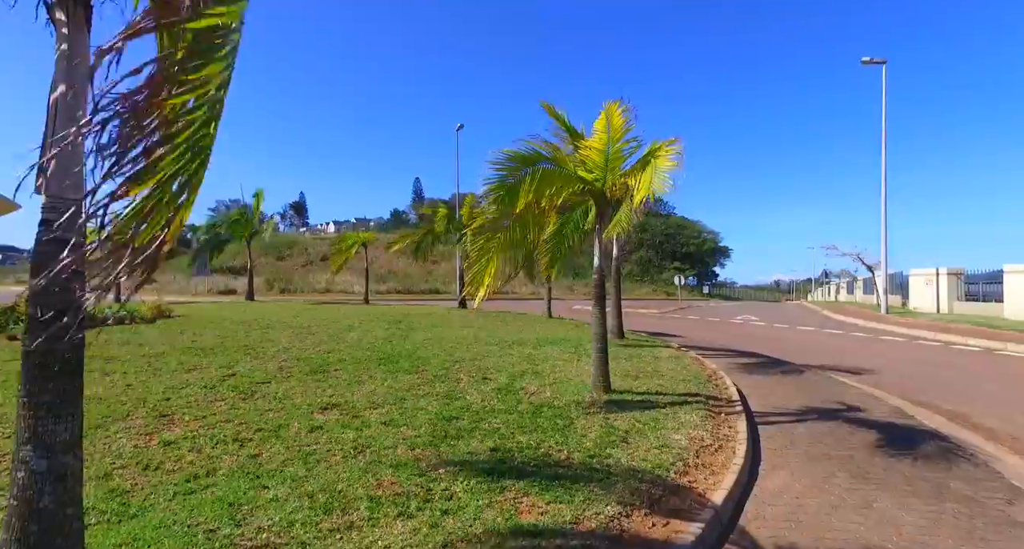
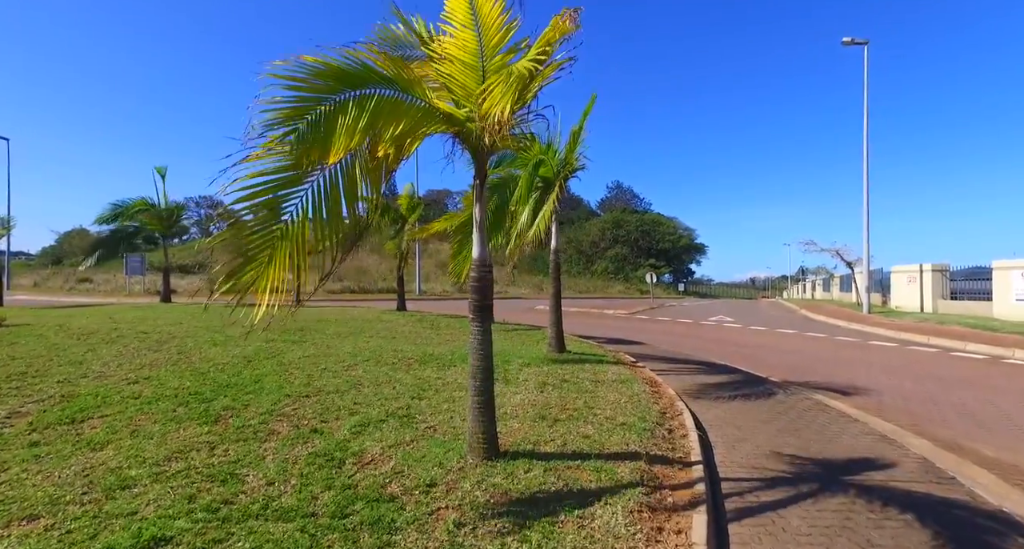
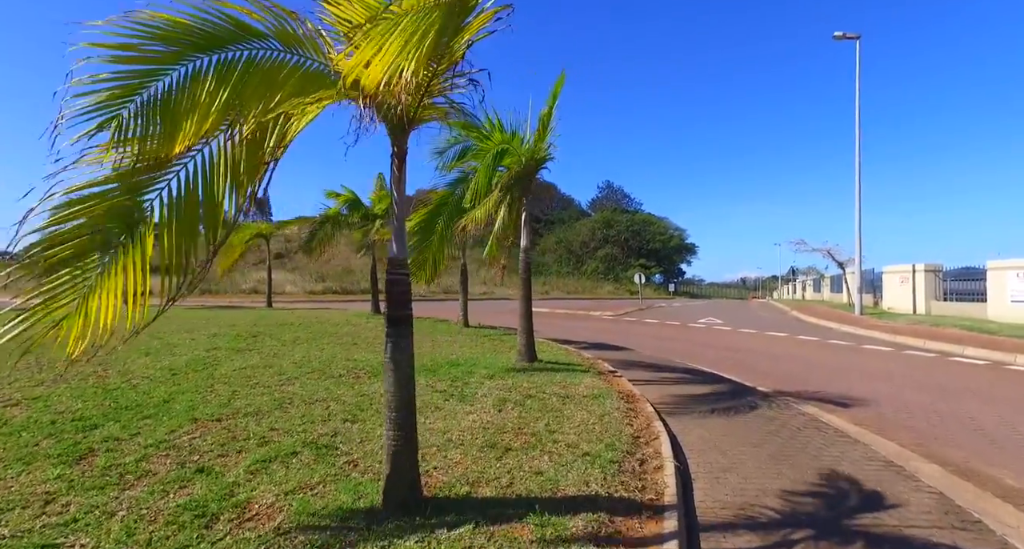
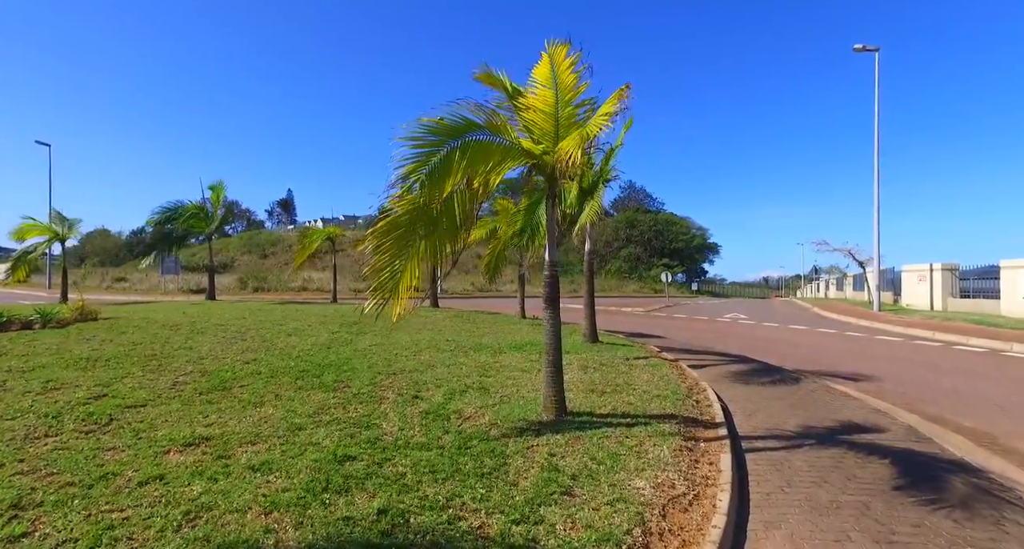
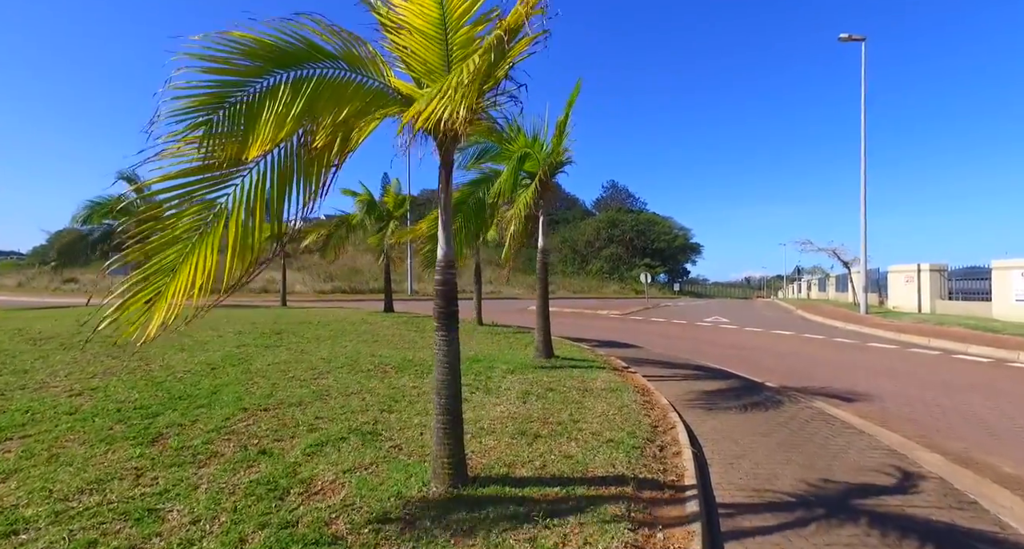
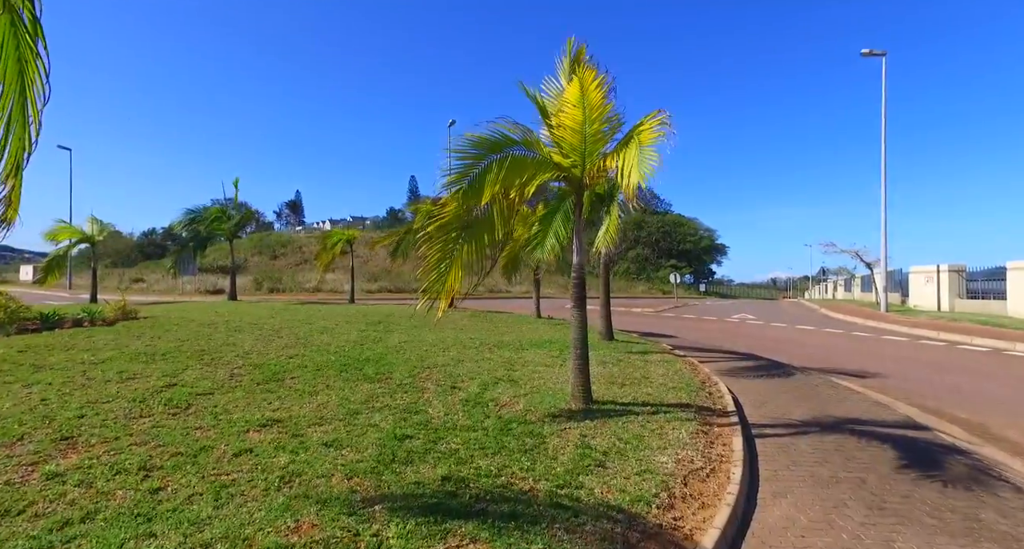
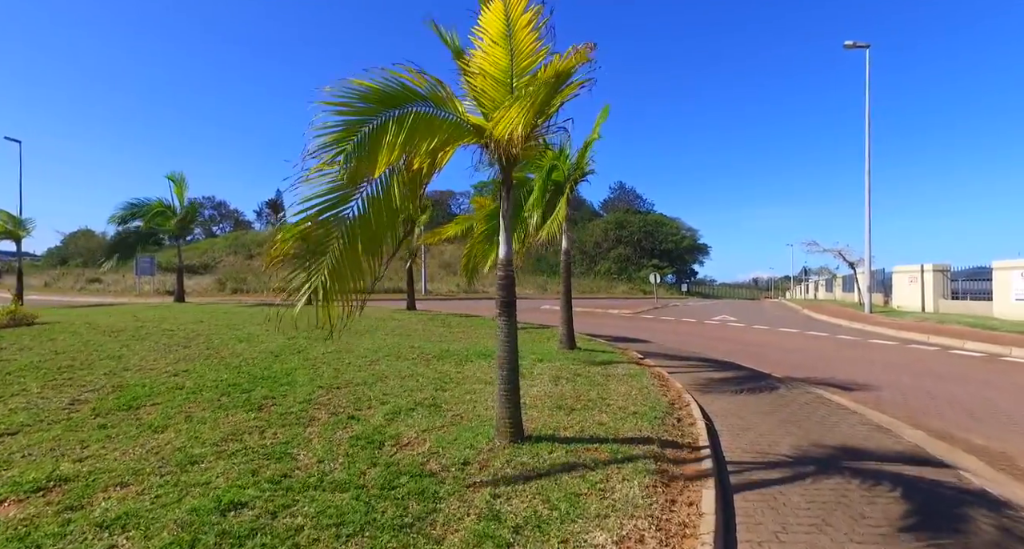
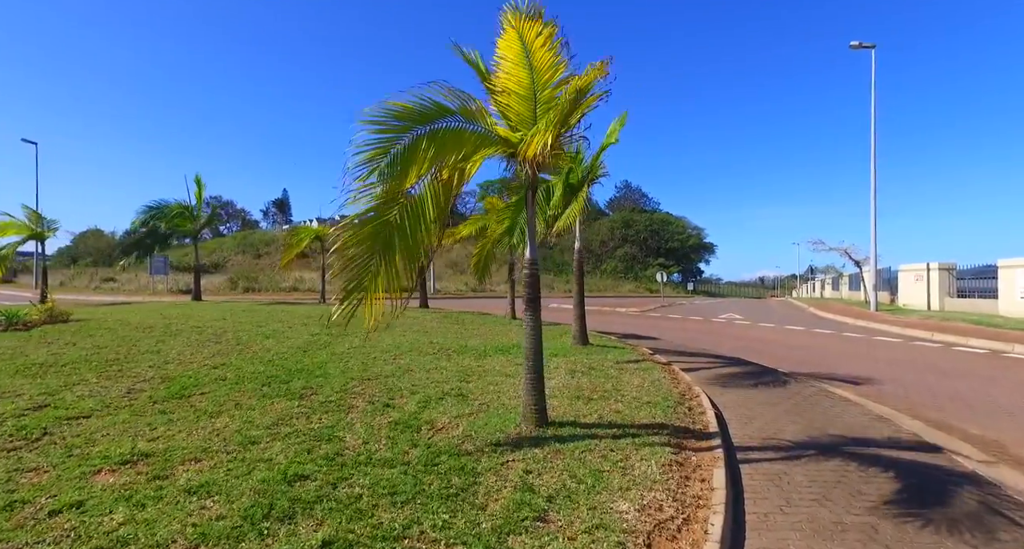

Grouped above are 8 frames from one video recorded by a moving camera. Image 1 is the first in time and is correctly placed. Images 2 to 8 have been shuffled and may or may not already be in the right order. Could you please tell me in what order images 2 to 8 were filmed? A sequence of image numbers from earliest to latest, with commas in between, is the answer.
6, 4, 8, 7, 2, 5, 3
